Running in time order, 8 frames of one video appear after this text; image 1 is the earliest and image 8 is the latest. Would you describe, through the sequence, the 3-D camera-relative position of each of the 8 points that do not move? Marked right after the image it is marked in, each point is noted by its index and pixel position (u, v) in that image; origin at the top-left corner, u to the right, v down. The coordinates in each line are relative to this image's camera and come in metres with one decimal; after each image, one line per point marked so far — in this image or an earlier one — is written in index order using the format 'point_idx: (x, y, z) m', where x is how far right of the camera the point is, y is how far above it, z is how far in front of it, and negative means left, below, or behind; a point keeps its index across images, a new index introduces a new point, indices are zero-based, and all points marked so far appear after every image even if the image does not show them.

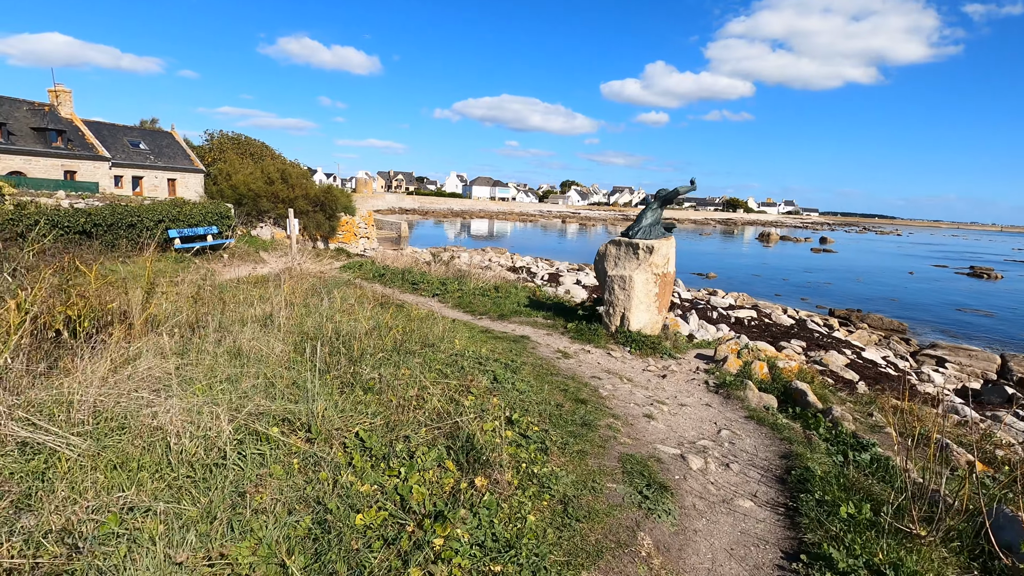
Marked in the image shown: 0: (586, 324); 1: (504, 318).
0: (+1.1, -0.6, +8.0) m
1: (-0.2, -0.5, +8.8) m
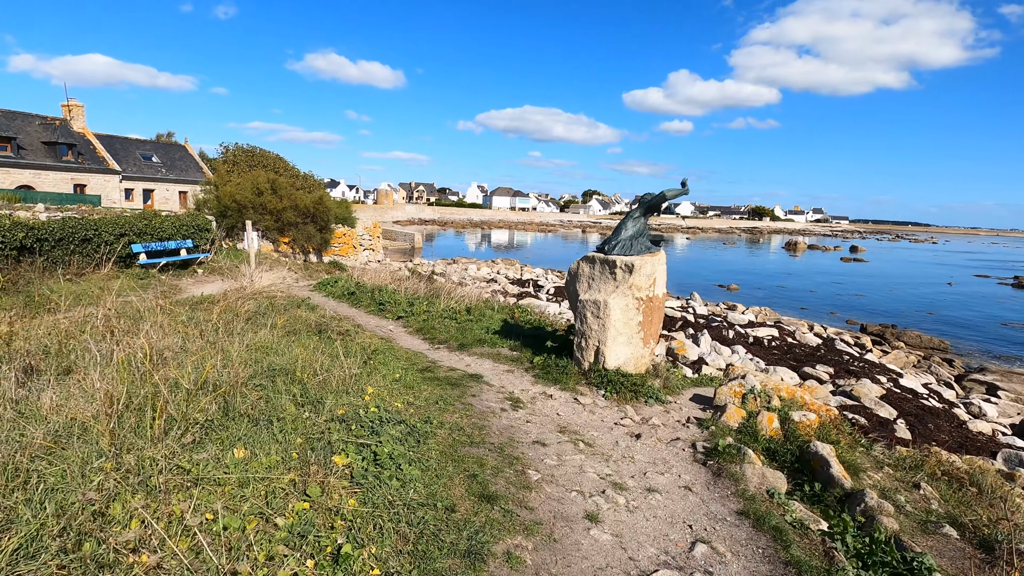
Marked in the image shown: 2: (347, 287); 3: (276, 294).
0: (+0.5, -0.9, +6.5) m
1: (-0.7, -0.9, +7.4) m
2: (-3.8, 0.0, +12.3) m
3: (-4.7, -0.1, +10.7) m
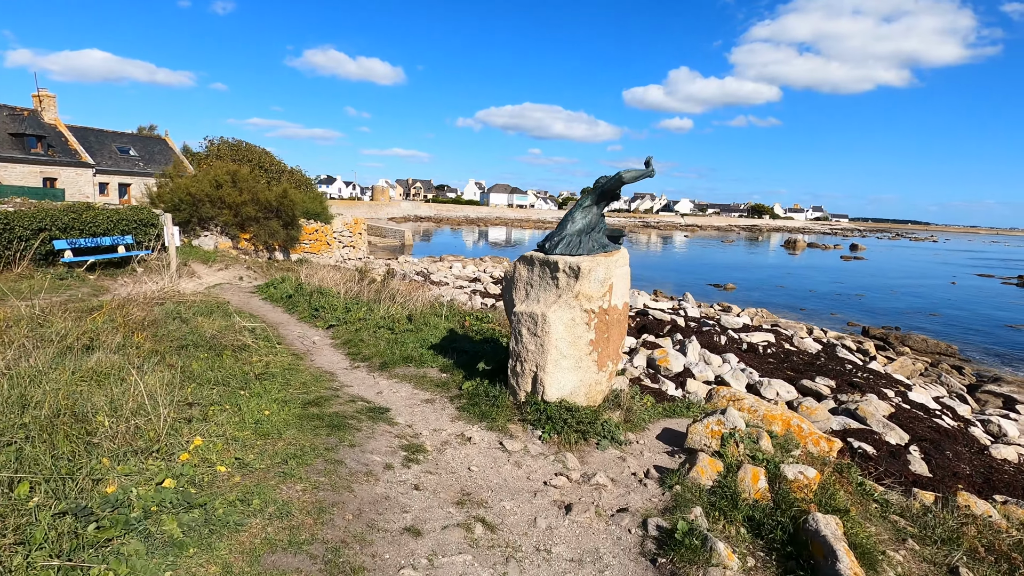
0: (-0.3, -1.0, +5.2) m
1: (-1.5, -0.9, +6.0) m
2: (-4.6, 0.0, +10.9) m
3: (-5.5, -0.2, +9.4) m
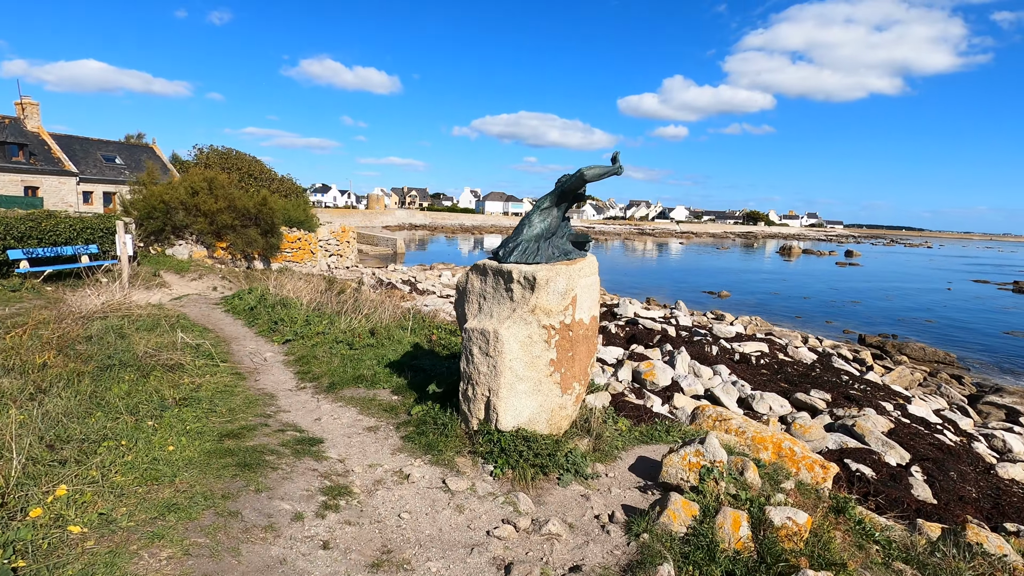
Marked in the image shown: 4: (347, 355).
0: (-0.7, -1.1, +4.6) m
1: (-1.9, -1.1, +5.5) m
2: (-5.0, -0.2, +10.3) m
3: (-5.9, -0.3, +8.7) m
4: (-2.0, -0.8, +6.6) m
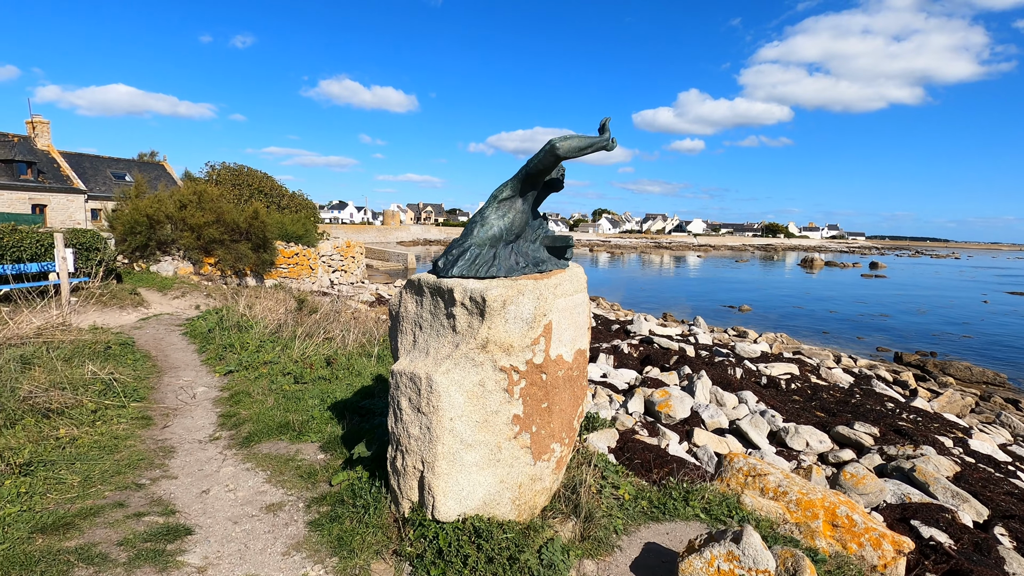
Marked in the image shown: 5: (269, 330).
0: (-0.9, -1.2, +3.3) m
1: (-2.1, -1.3, +4.2) m
2: (-5.1, -0.6, +9.2) m
3: (-6.1, -0.7, +7.7) m
4: (-2.3, -1.1, +5.4) m
5: (-3.6, -0.6, +7.9) m
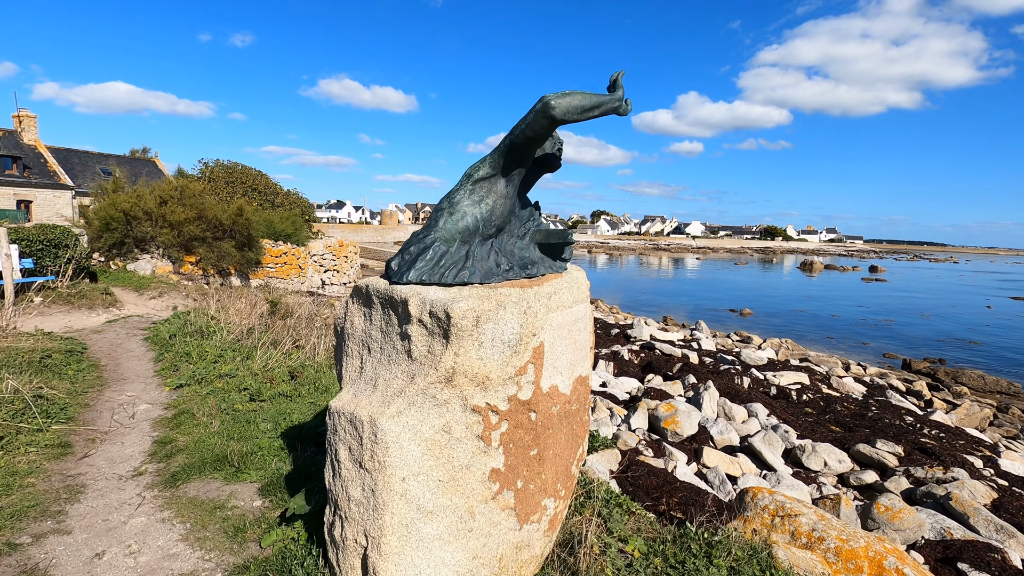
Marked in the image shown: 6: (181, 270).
0: (-1.0, -1.3, +2.6) m
1: (-2.2, -1.3, +3.5) m
2: (-5.2, -0.6, +8.4) m
3: (-6.2, -0.7, +6.9) m
4: (-2.4, -1.1, +4.6) m
5: (-3.7, -0.7, +7.1) m
6: (-10.0, +0.5, +16.2) m
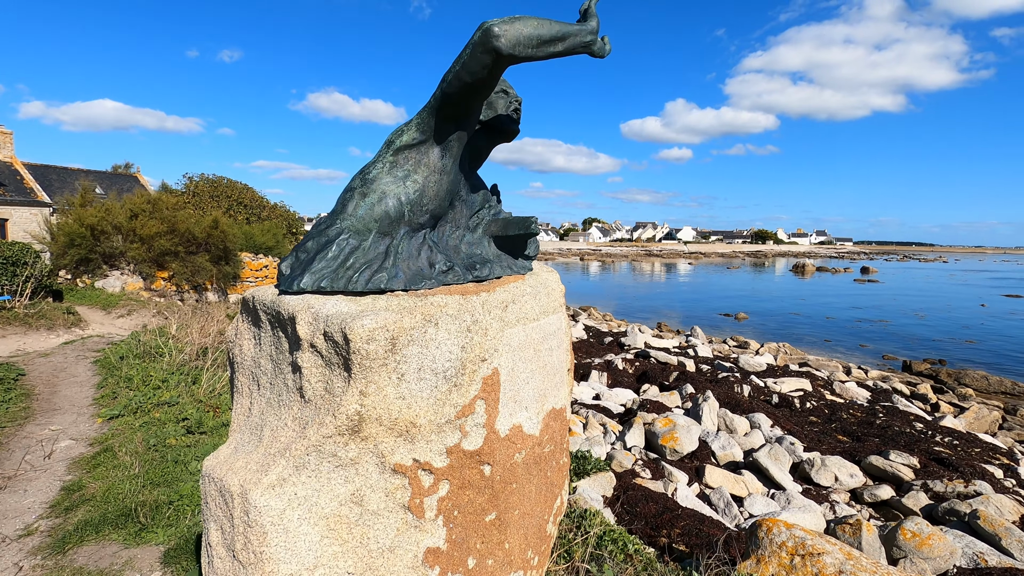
0: (-1.2, -1.3, +1.9) m
1: (-2.4, -1.4, +2.8) m
2: (-5.4, -0.8, +7.7) m
3: (-6.4, -0.9, +6.2) m
4: (-2.6, -1.2, +4.0) m
5: (-3.9, -0.9, +6.4) m
6: (-10.4, 0.0, +15.4) m
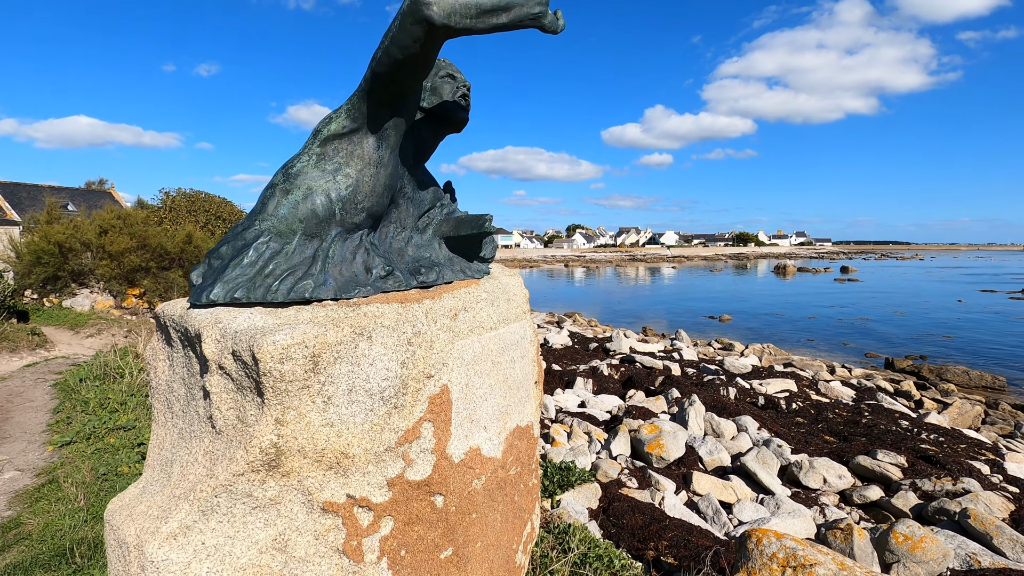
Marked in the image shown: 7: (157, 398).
0: (-1.3, -1.4, +1.7) m
1: (-2.5, -1.5, +2.5) m
2: (-5.7, -1.1, +7.4) m
3: (-6.6, -1.2, +5.8) m
4: (-2.7, -1.3, +3.7) m
5: (-4.2, -1.0, +6.1) m
6: (-10.9, -0.4, +15.0) m
7: (-1.0, -0.3, +1.6) m
